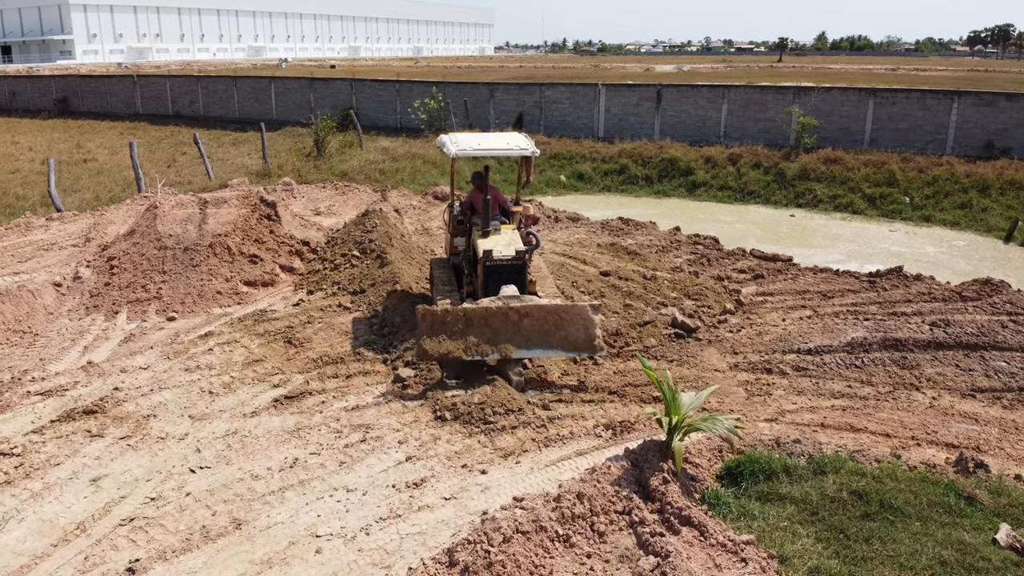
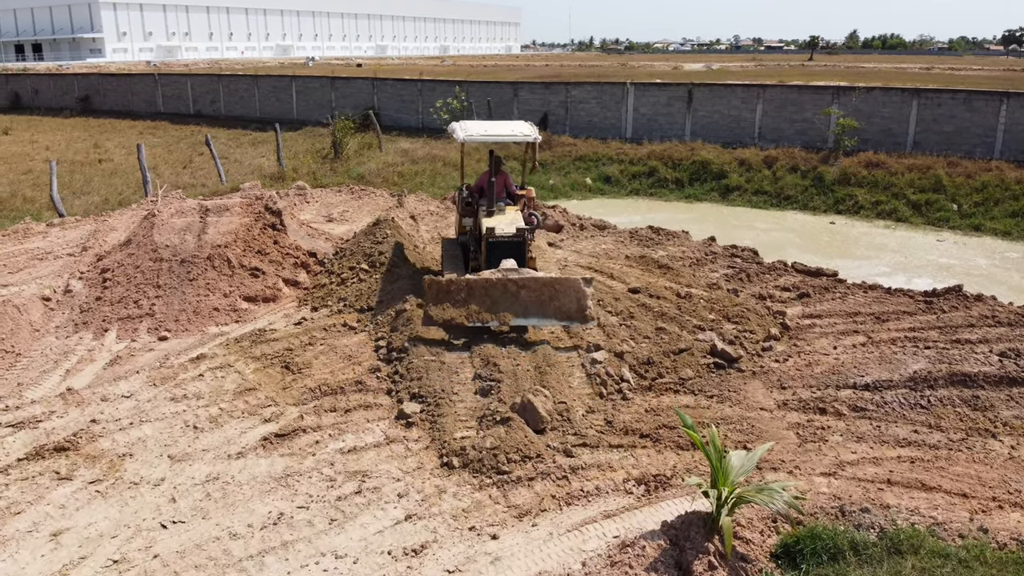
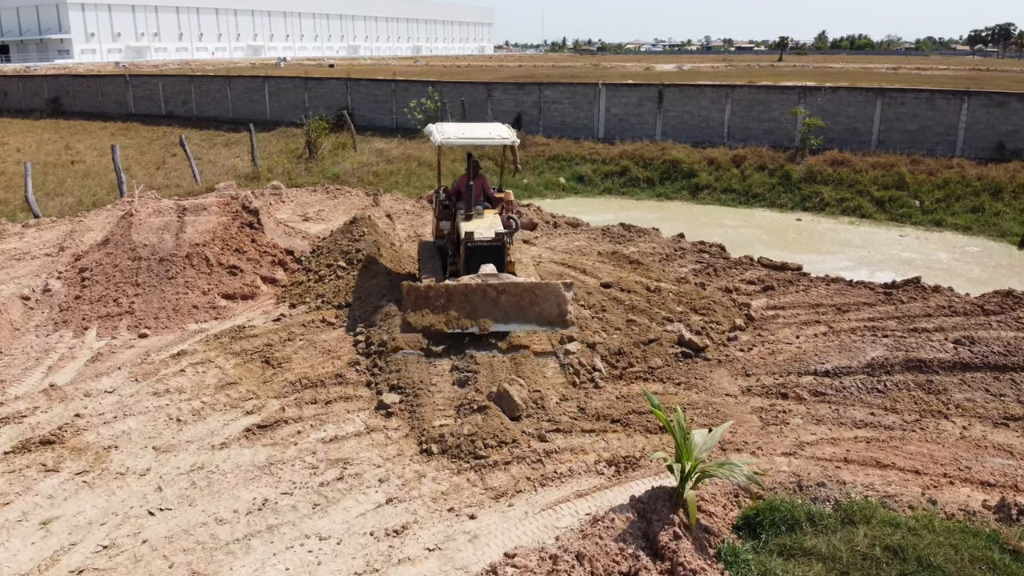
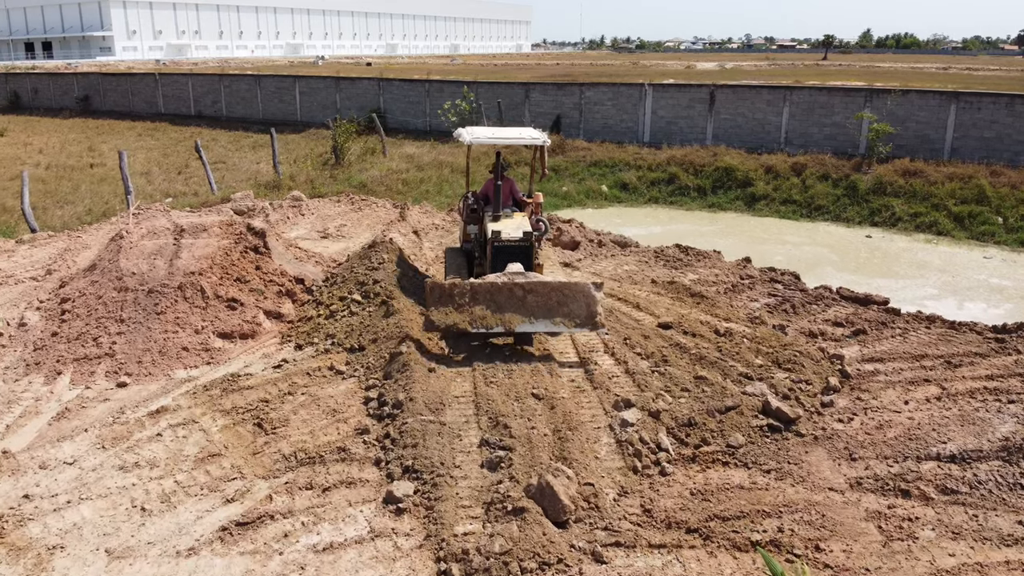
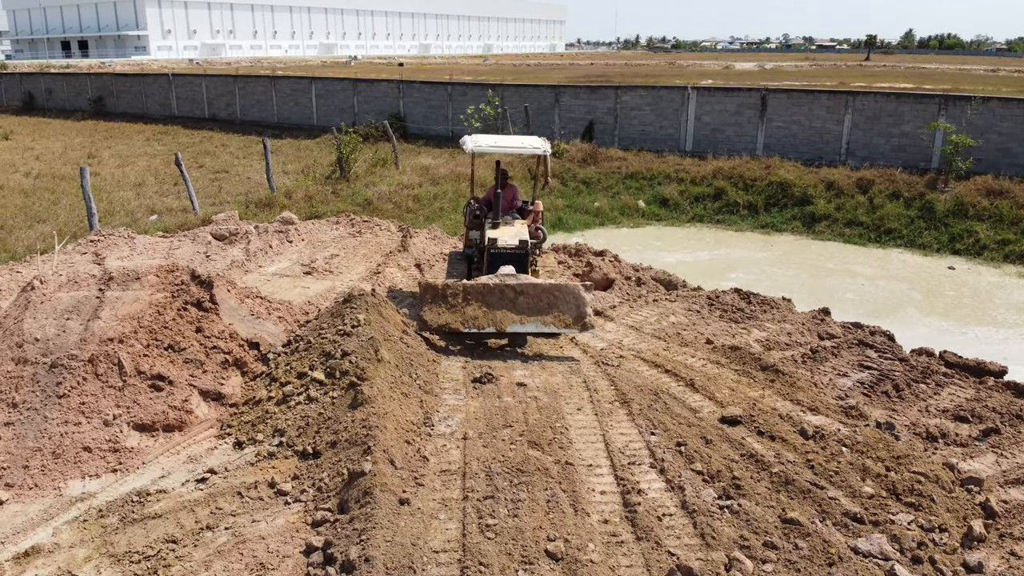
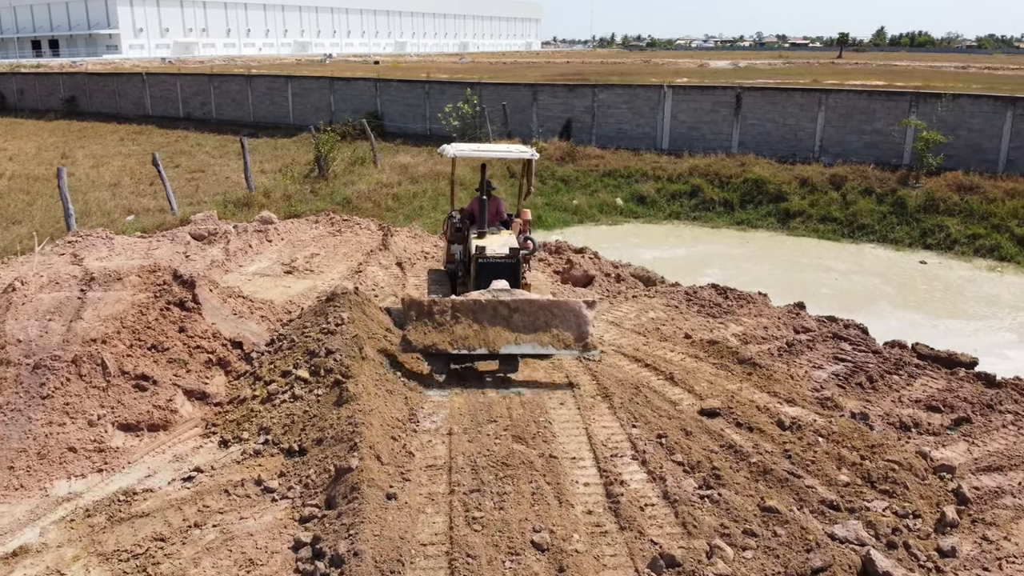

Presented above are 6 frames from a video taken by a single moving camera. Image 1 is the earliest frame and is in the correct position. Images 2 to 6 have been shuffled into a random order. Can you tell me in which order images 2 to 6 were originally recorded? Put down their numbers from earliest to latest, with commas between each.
3, 2, 4, 6, 5
